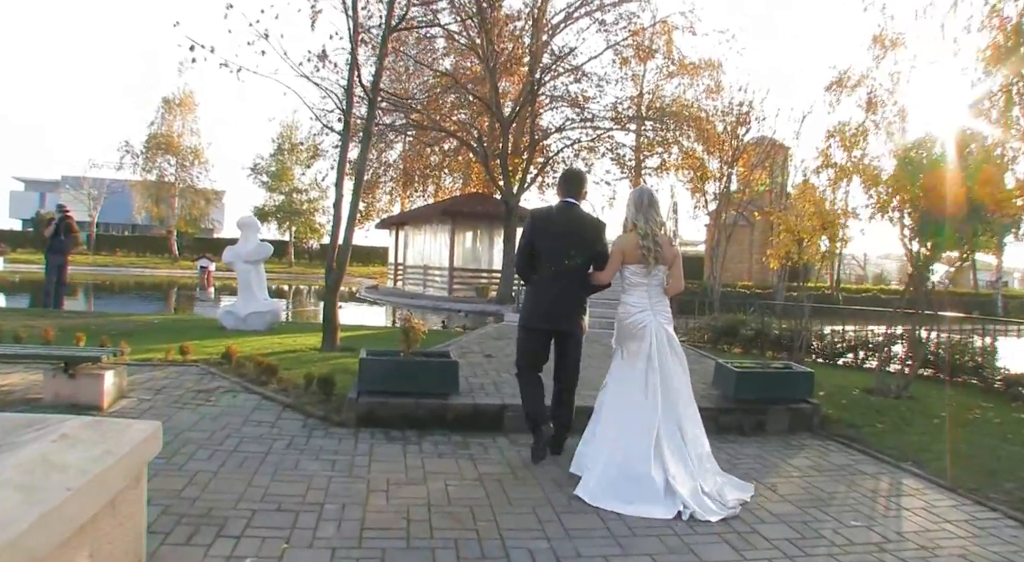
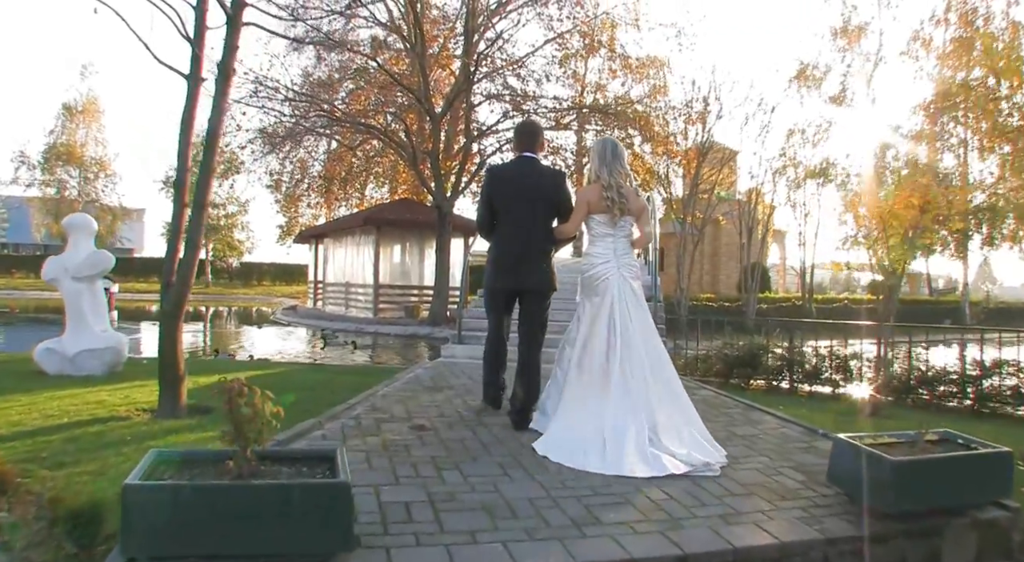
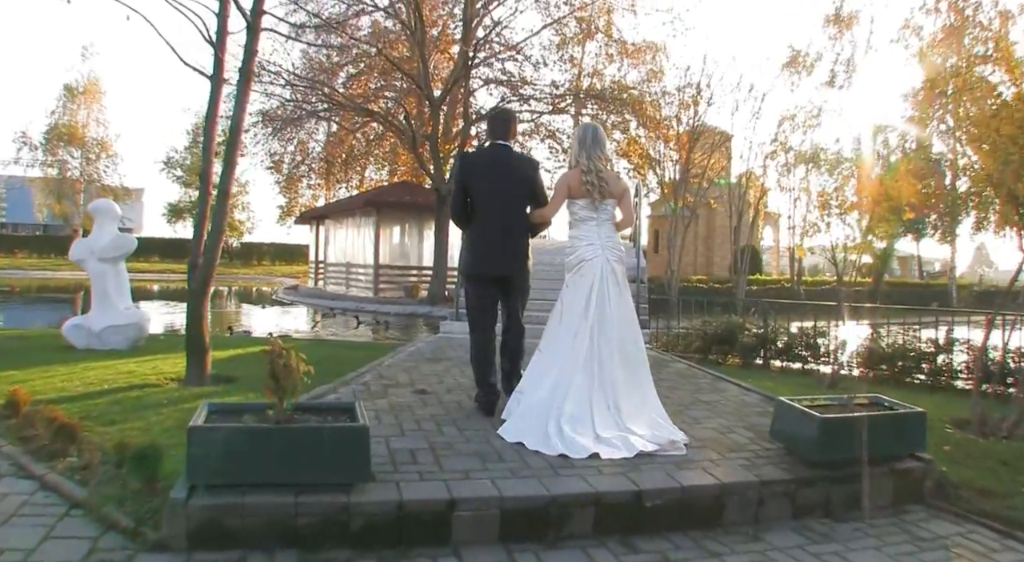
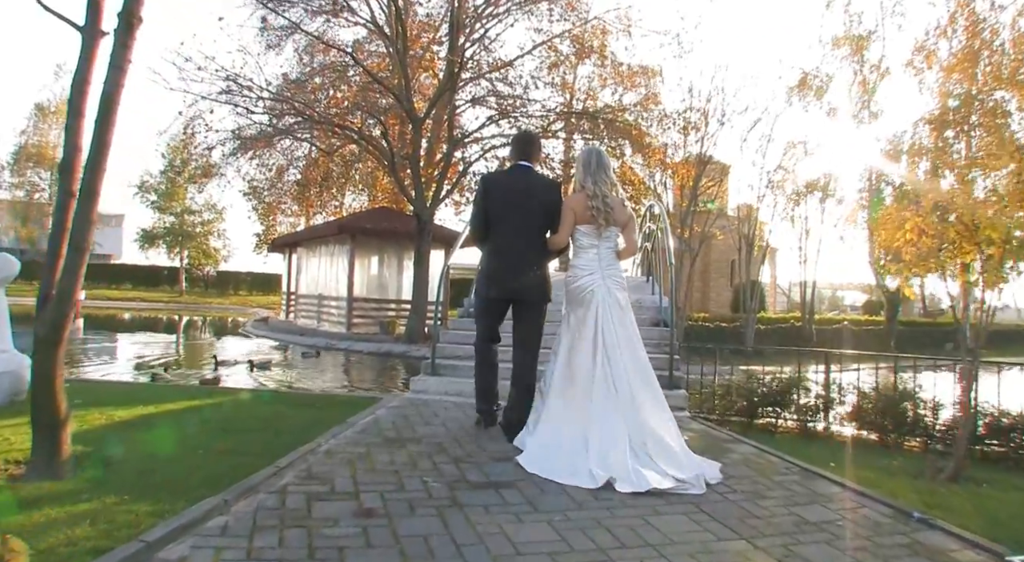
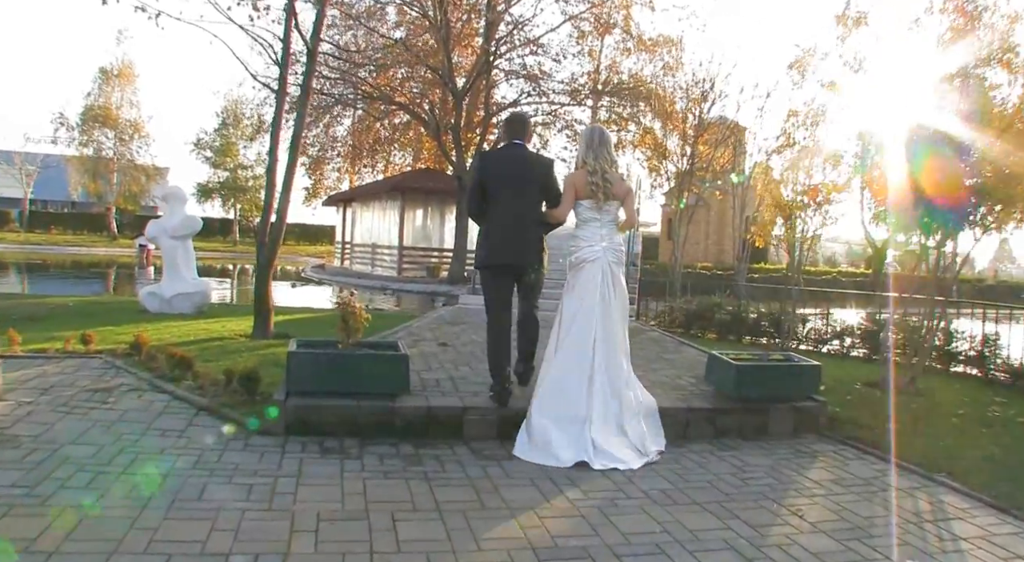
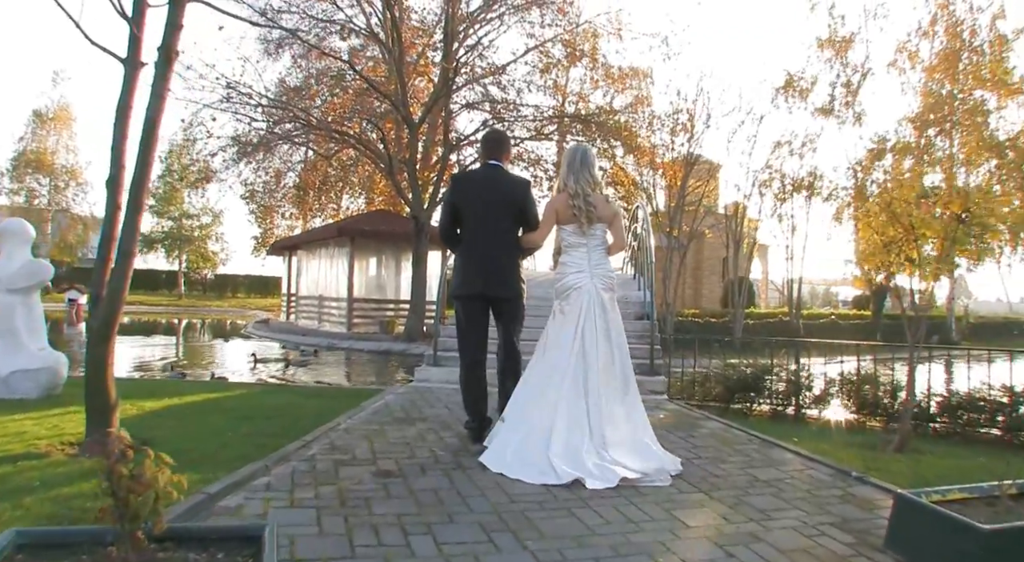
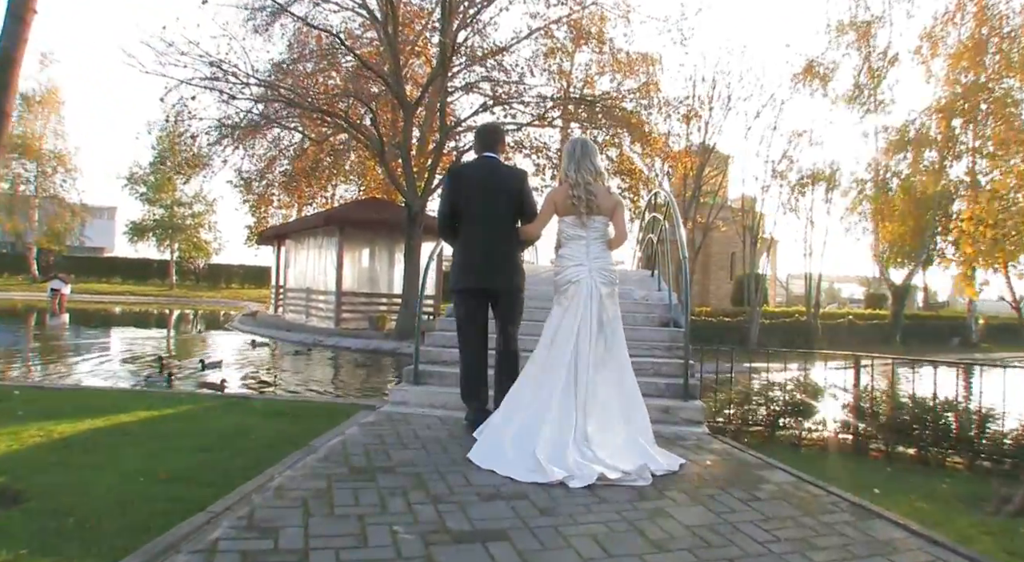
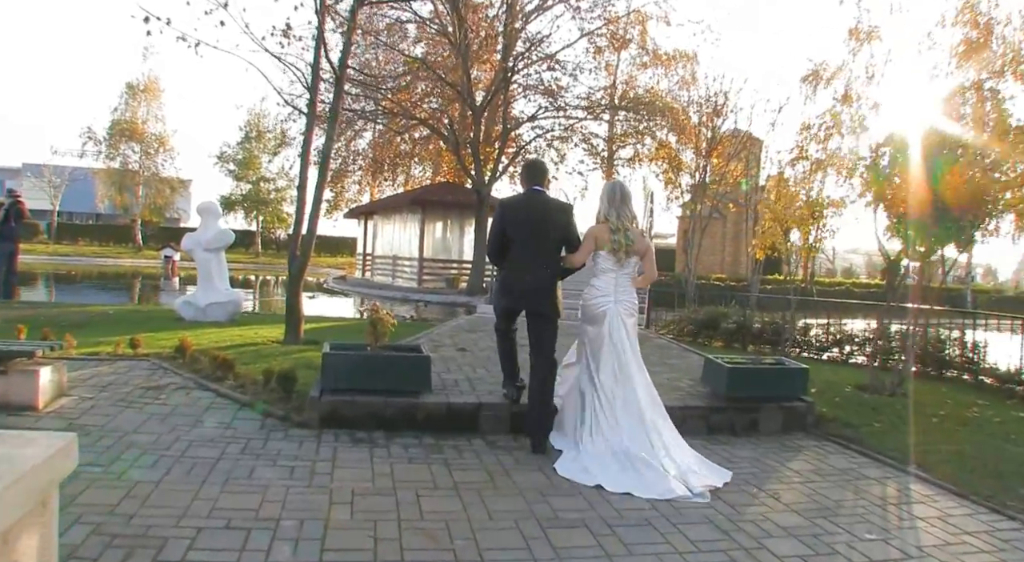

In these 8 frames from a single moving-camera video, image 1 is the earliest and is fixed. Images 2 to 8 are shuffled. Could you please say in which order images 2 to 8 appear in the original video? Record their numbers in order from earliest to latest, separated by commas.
8, 5, 3, 2, 6, 4, 7
